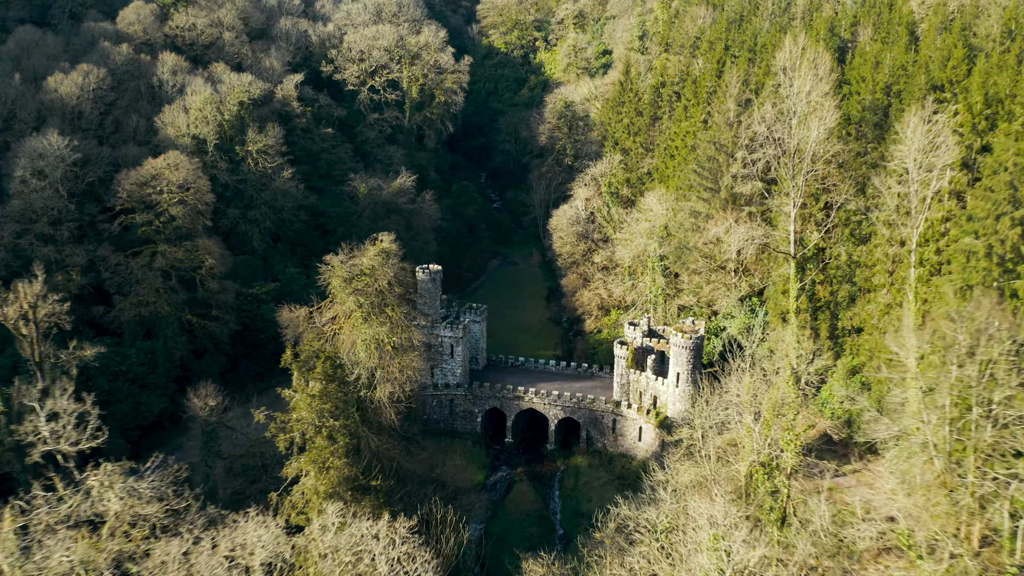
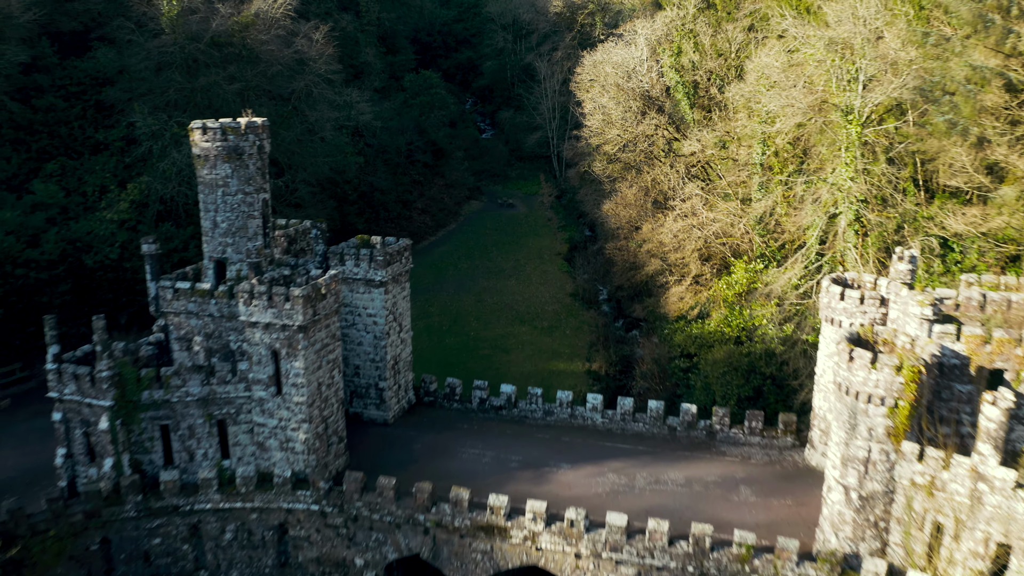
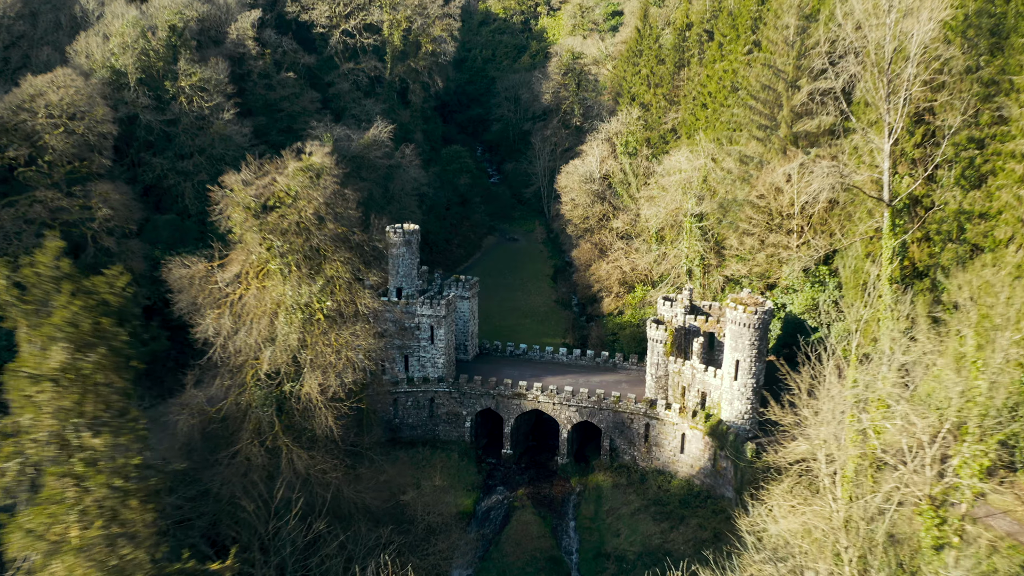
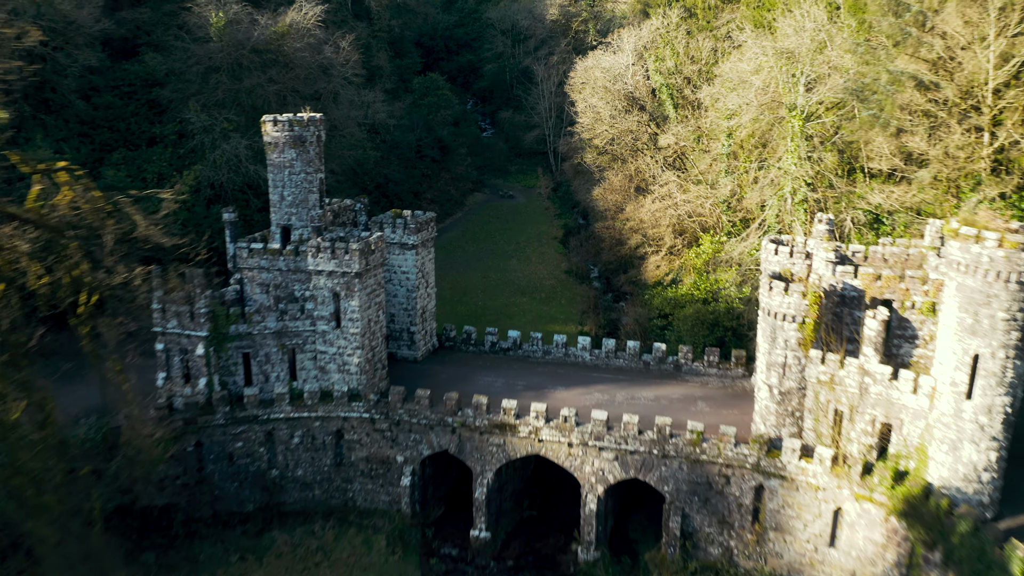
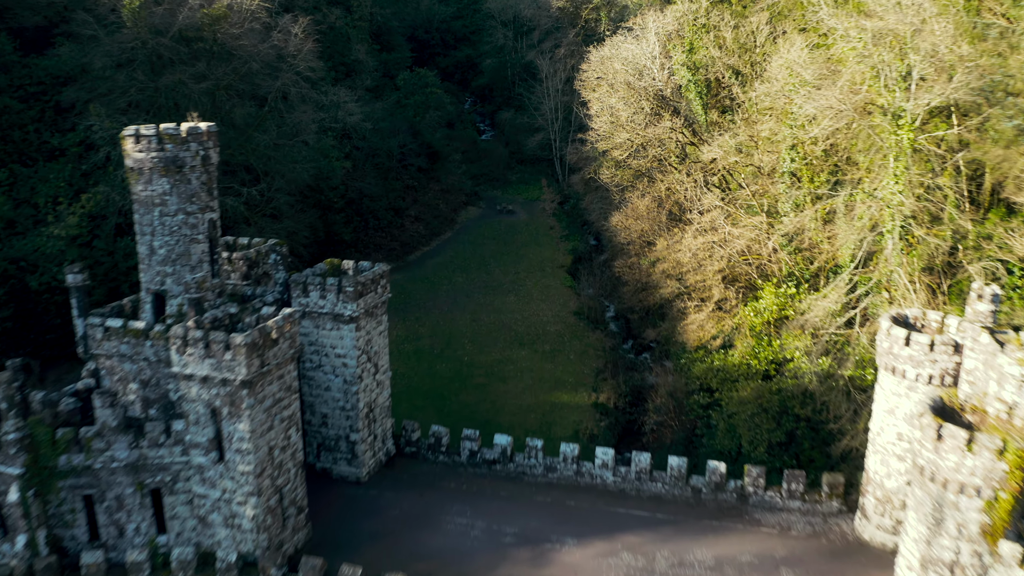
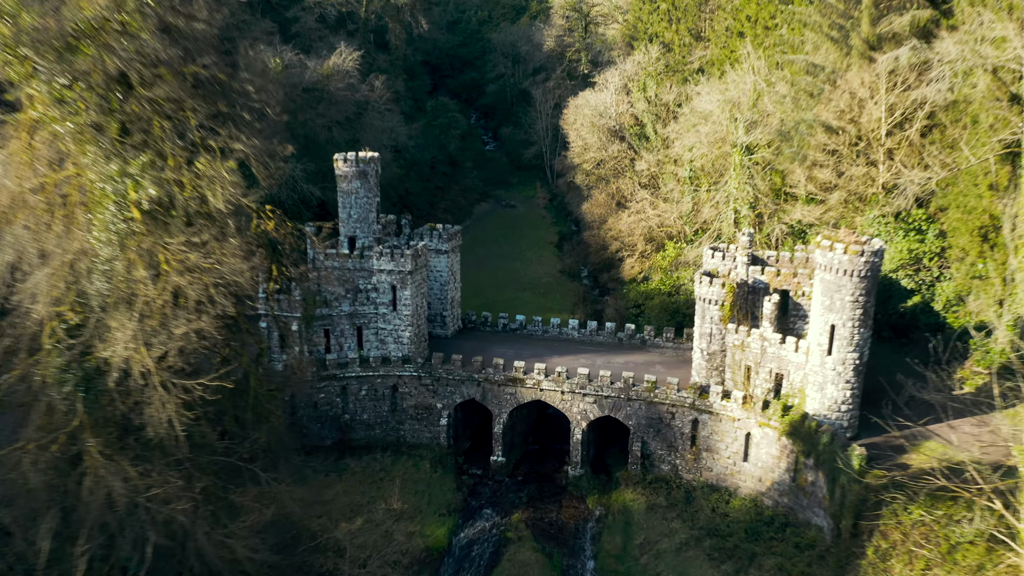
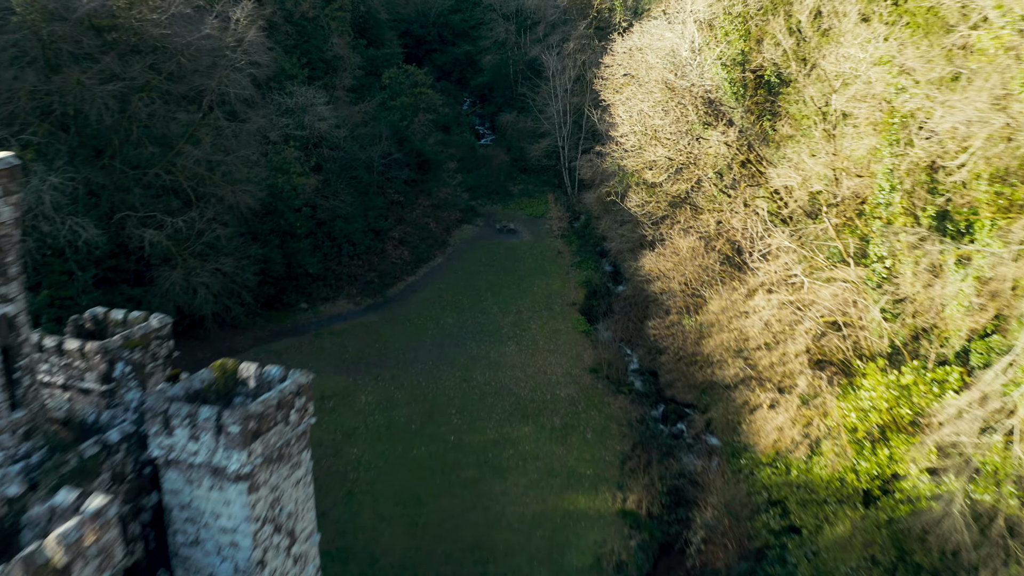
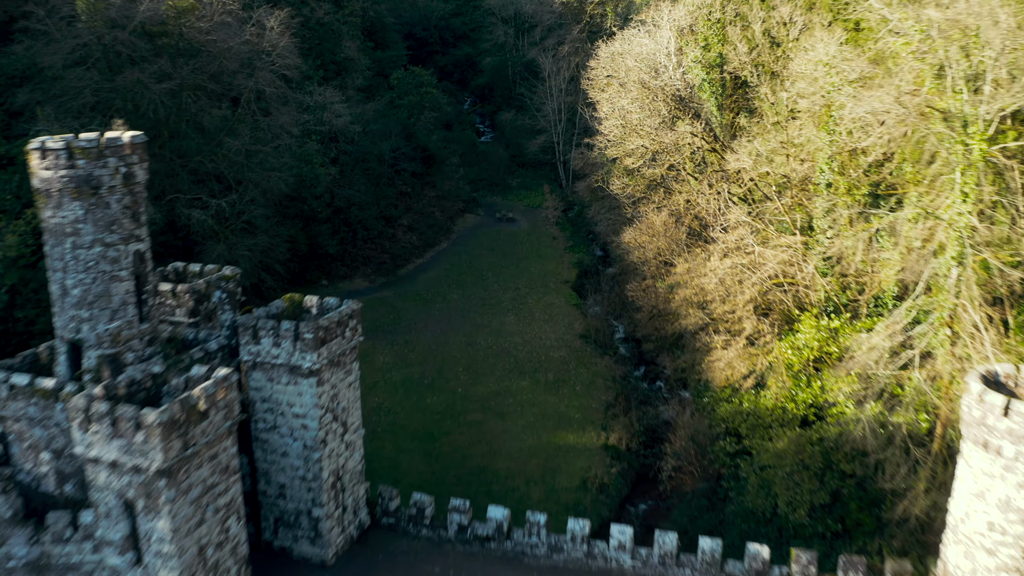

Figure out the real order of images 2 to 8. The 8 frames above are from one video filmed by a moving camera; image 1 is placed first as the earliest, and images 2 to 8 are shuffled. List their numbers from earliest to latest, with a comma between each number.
3, 6, 4, 2, 5, 8, 7
